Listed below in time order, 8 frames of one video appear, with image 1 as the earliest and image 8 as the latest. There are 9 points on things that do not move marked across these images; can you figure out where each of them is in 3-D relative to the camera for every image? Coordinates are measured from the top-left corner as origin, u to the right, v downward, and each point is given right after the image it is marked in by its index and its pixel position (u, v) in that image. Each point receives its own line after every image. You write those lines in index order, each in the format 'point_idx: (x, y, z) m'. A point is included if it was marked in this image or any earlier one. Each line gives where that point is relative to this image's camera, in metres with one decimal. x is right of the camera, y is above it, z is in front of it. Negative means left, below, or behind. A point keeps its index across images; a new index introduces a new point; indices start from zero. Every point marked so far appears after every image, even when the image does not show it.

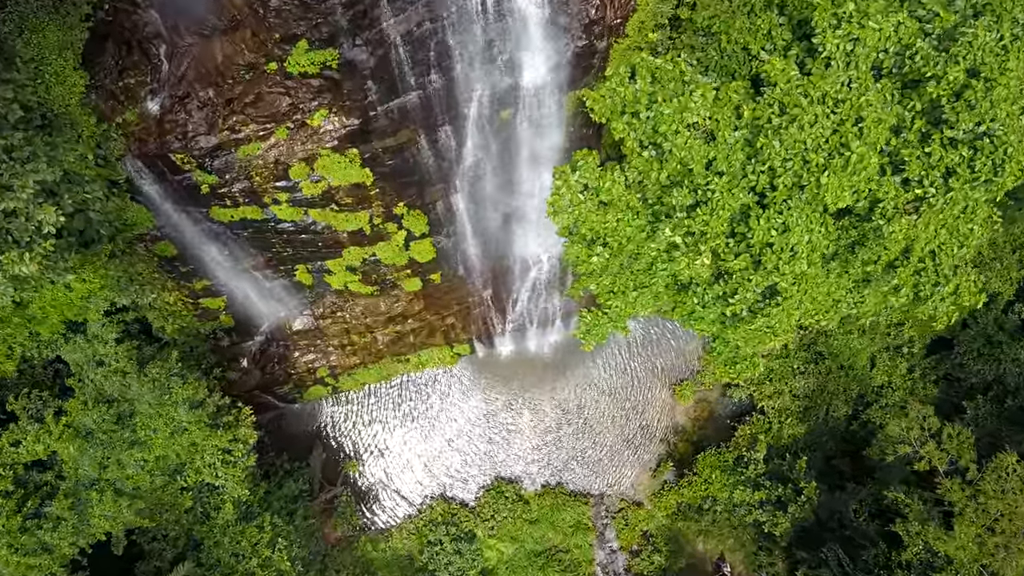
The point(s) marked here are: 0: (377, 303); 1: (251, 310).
0: (-3.1, -0.4, +15.2) m
1: (-5.9, -0.5, +15.1) m
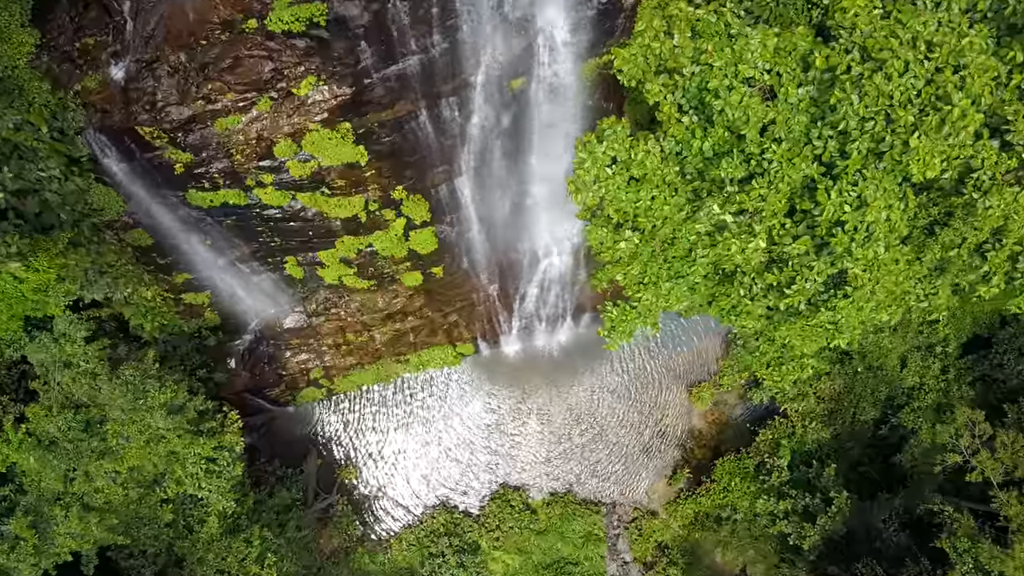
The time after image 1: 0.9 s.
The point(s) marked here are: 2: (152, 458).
0: (-2.9, -0.2, +14.1) m
1: (-5.8, -0.4, +14.0) m
2: (-6.4, -3.0, +11.7) m
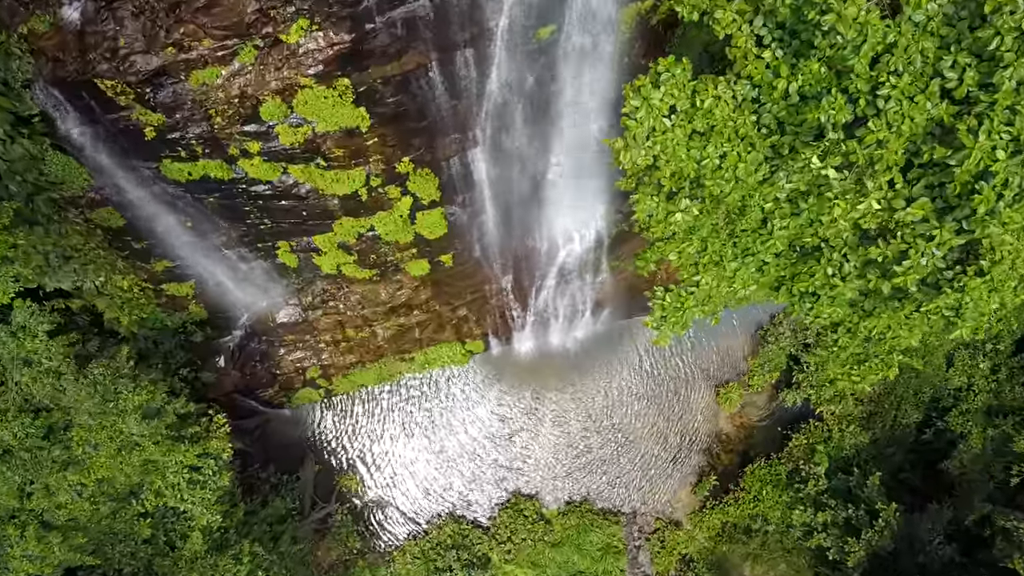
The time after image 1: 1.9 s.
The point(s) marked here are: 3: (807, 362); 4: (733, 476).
0: (-2.6, -0.1, +12.8) m
1: (-5.5, -0.2, +12.7) m
2: (-6.1, -2.9, +10.4) m
3: (+6.4, -1.6, +14.8) m
4: (+5.2, -4.5, +15.9) m
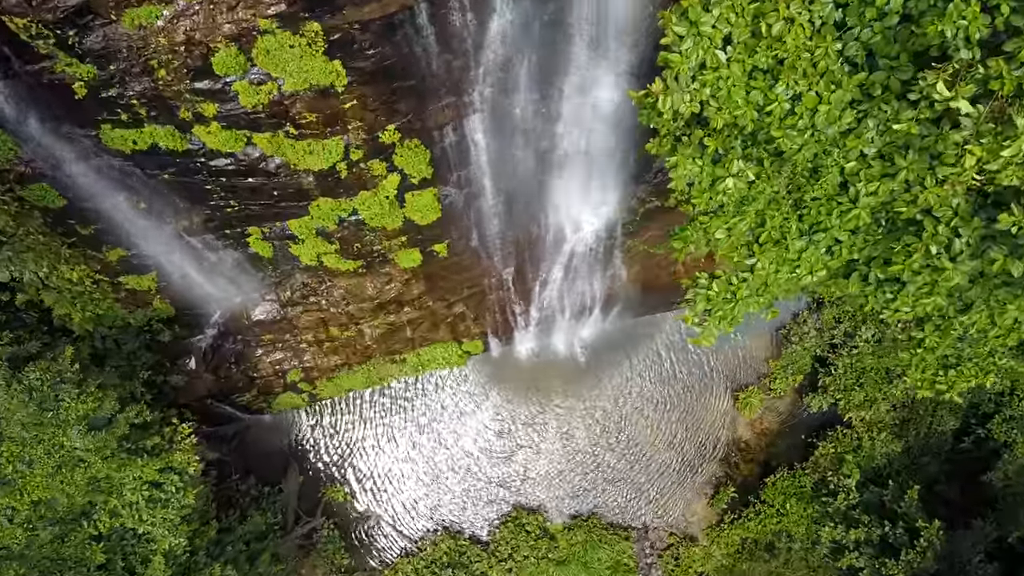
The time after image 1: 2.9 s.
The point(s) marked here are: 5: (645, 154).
0: (-2.6, +0.1, +11.5) m
1: (-5.4, -0.1, +11.4) m
2: (-6.1, -2.7, +9.0) m
3: (+6.4, -1.5, +13.5) m
4: (+5.3, -4.4, +14.6) m
5: (+2.2, +2.2, +10.5) m
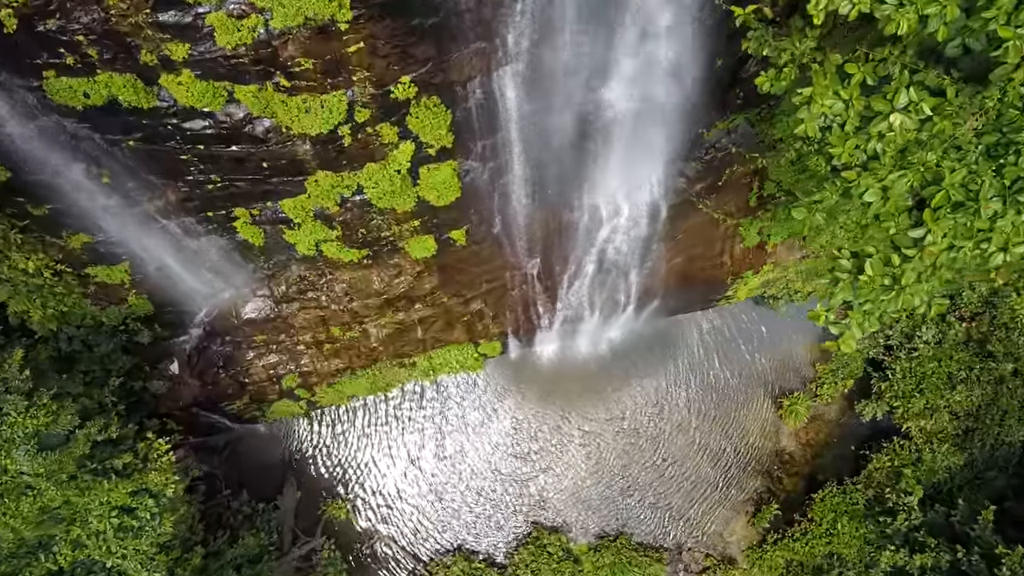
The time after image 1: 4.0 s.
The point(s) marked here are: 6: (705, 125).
0: (-2.2, +0.1, +10.0) m
1: (-5.0, 0.0, +9.9) m
2: (-5.7, -2.6, +7.6) m
3: (+6.8, -1.4, +12.0) m
4: (+5.7, -4.3, +13.1) m
5: (+2.6, +2.3, +9.0) m
6: (+2.7, +2.3, +9.1) m
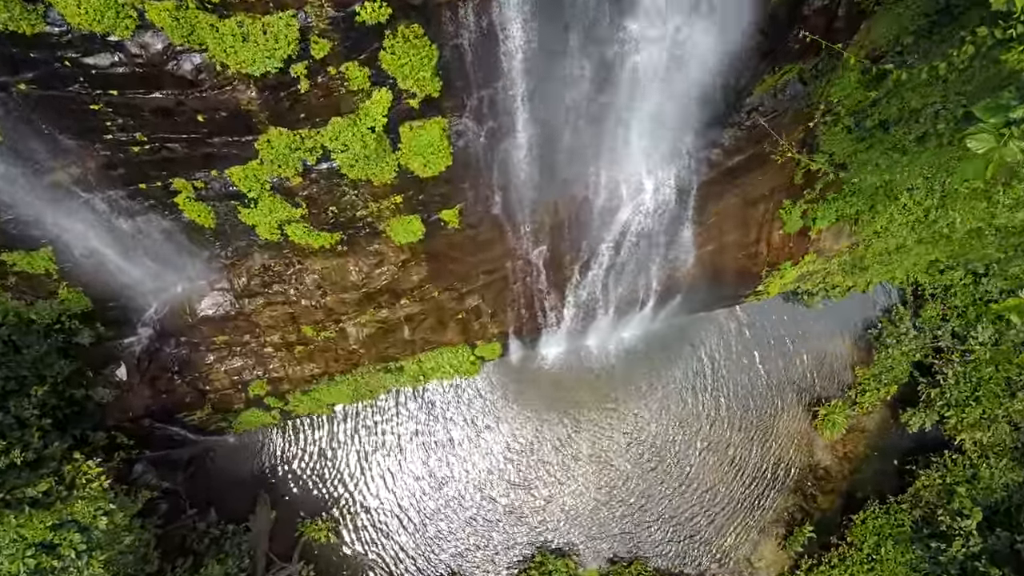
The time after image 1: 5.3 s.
0: (-2.2, +0.2, +8.5) m
1: (-5.0, +0.1, +8.4) m
2: (-5.7, -2.5, +6.1) m
3: (+6.9, -1.3, +10.5) m
4: (+5.7, -4.2, +11.6) m
5: (+2.6, +2.4, +7.5) m
6: (+2.7, +2.4, +7.6) m
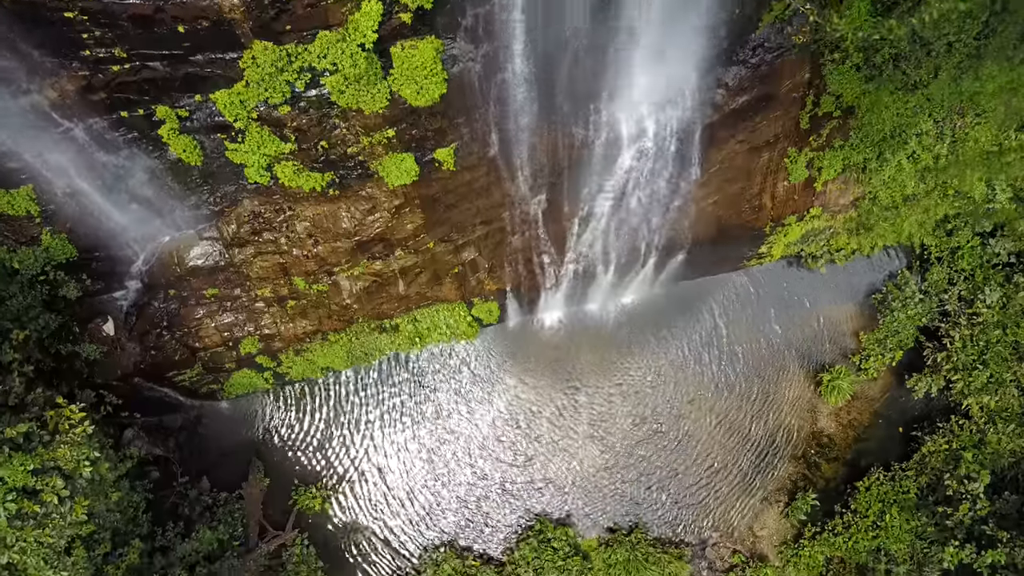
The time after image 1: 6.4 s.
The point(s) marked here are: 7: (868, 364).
0: (-2.2, +0.9, +8.2) m
1: (-5.0, +0.8, +8.1) m
2: (-5.7, -1.9, +5.8) m
3: (+6.8, -0.7, +10.3) m
4: (+5.7, -3.5, +11.4) m
5: (+2.6, +3.0, +7.2) m
6: (+2.7, +3.0, +7.3) m
7: (+6.1, -1.2, +11.1) m
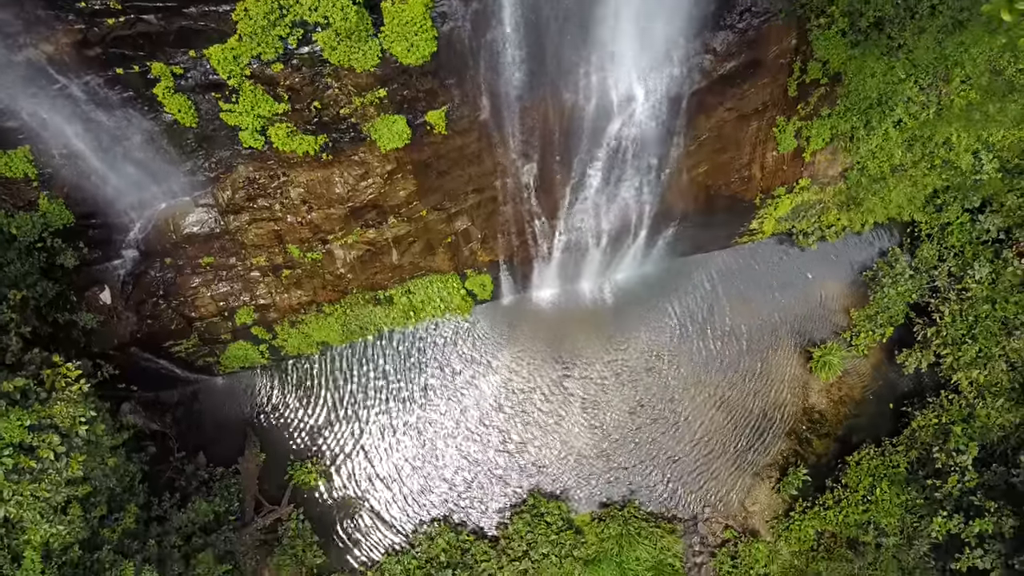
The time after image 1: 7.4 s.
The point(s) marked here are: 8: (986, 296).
0: (-2.3, +1.3, +8.4) m
1: (-5.1, +1.2, +8.2) m
2: (-5.8, -1.5, +5.9) m
3: (+6.7, -0.3, +10.4) m
4: (+5.5, -3.1, +11.5) m
5: (+2.5, +3.5, +7.3) m
6: (+2.6, +3.4, +7.5) m
7: (+6.0, -0.8, +11.3) m
8: (+6.9, 0.0, +9.7) m
